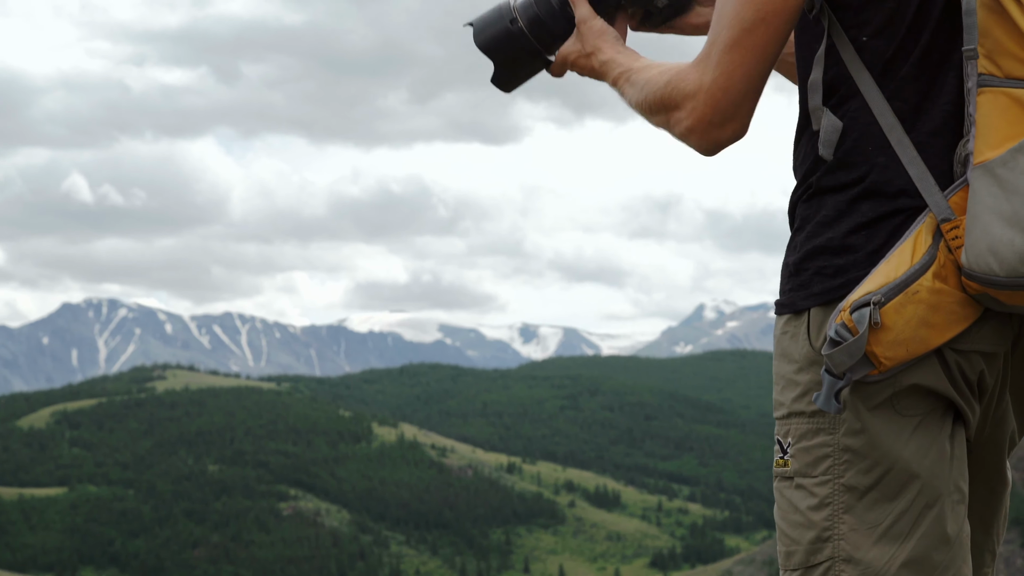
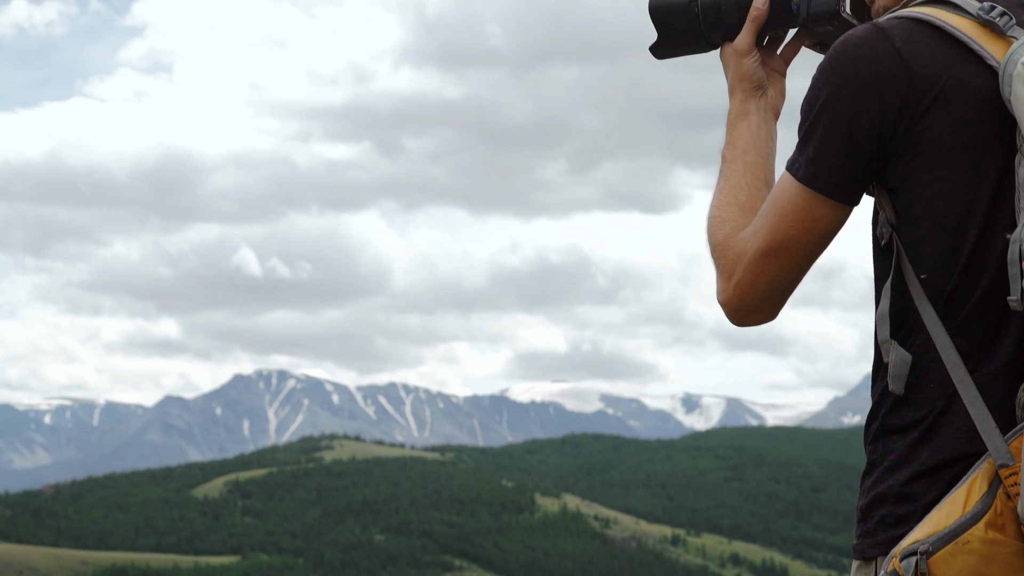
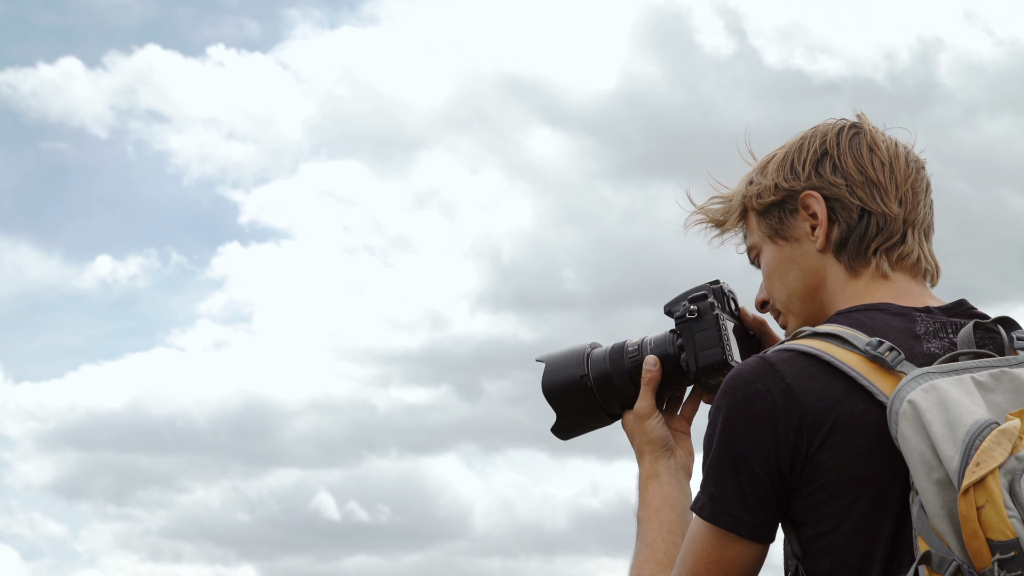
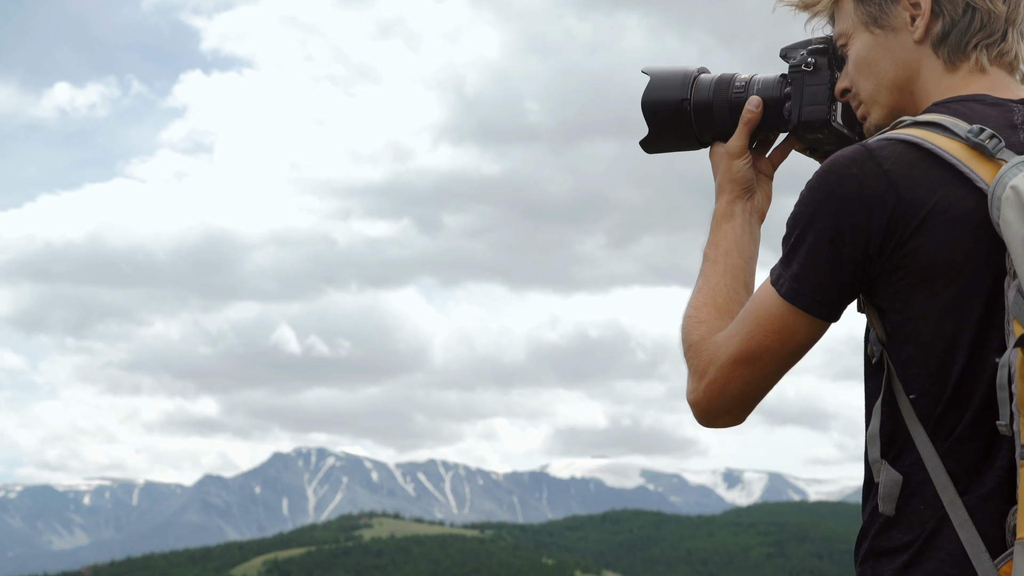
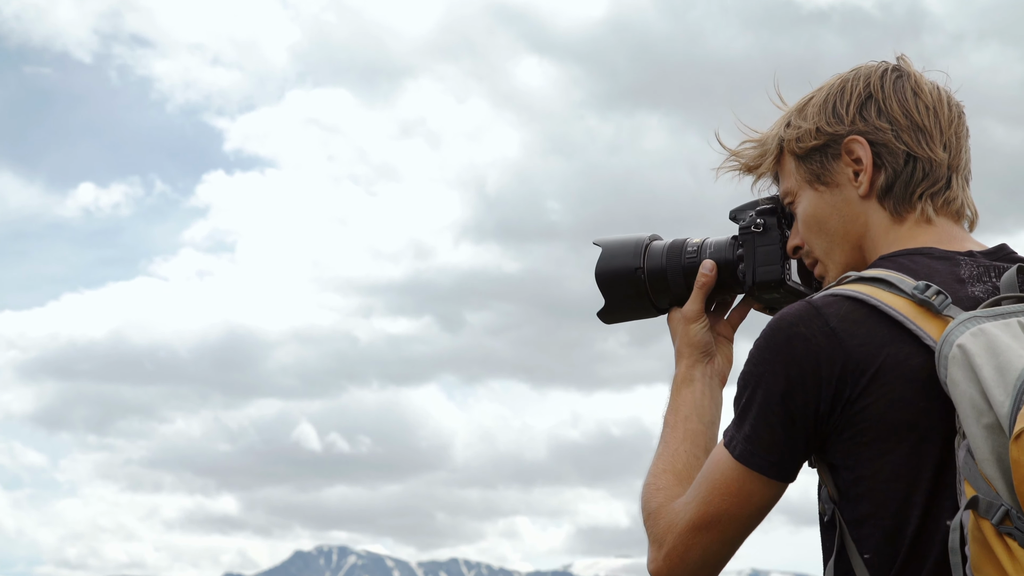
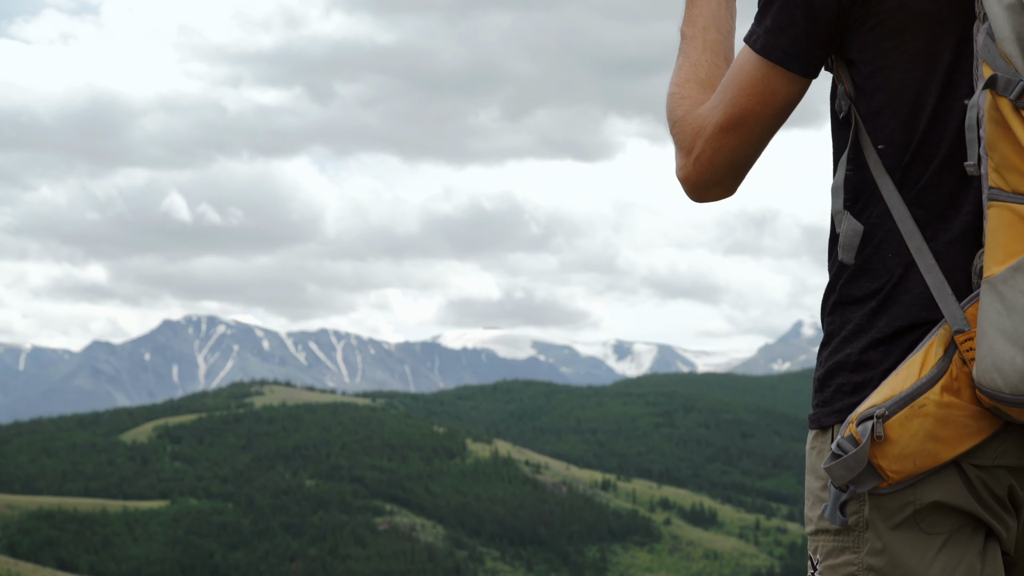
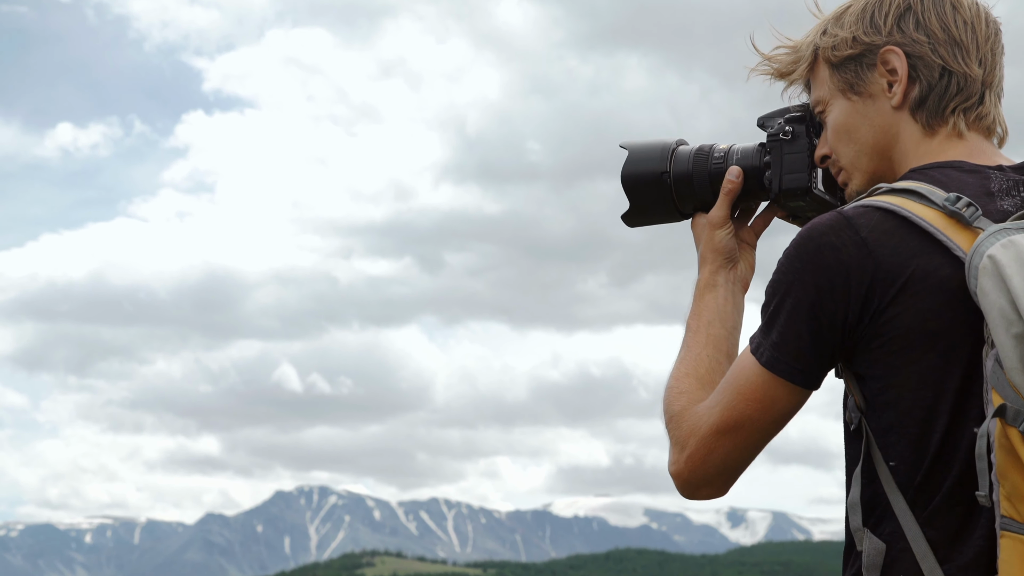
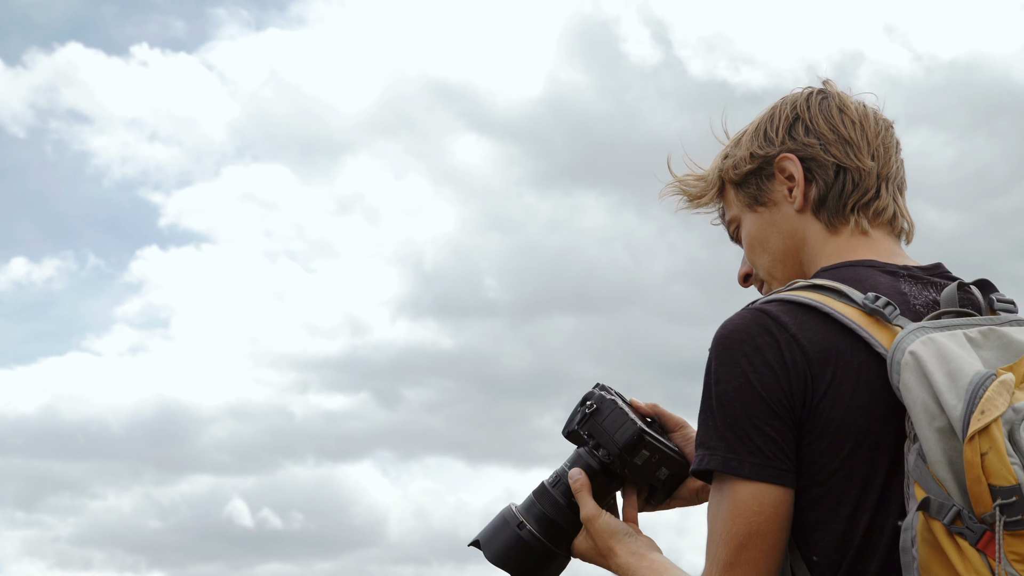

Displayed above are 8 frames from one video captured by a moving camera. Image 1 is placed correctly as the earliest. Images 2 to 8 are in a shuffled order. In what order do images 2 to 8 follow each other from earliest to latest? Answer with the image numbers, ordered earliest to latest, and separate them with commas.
6, 2, 4, 7, 5, 3, 8
